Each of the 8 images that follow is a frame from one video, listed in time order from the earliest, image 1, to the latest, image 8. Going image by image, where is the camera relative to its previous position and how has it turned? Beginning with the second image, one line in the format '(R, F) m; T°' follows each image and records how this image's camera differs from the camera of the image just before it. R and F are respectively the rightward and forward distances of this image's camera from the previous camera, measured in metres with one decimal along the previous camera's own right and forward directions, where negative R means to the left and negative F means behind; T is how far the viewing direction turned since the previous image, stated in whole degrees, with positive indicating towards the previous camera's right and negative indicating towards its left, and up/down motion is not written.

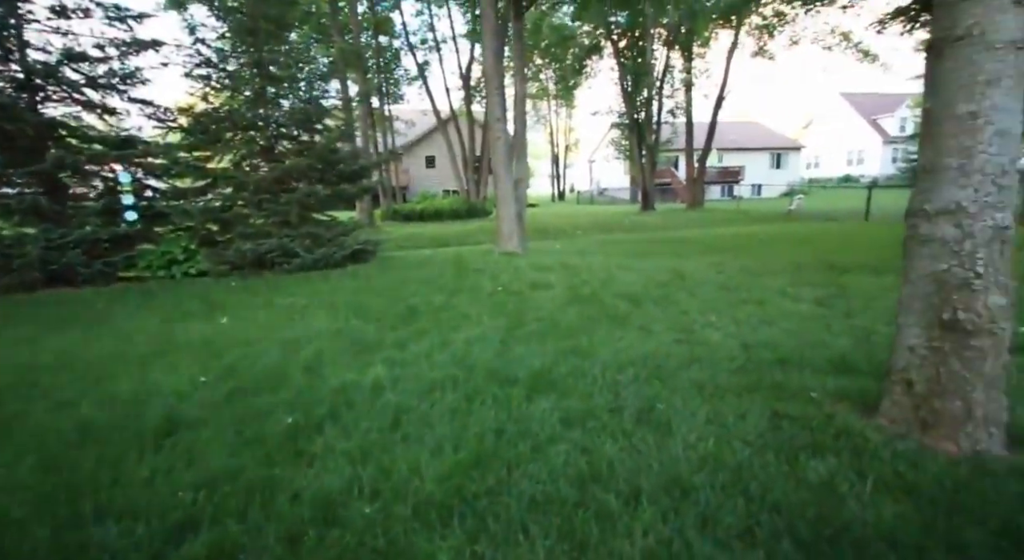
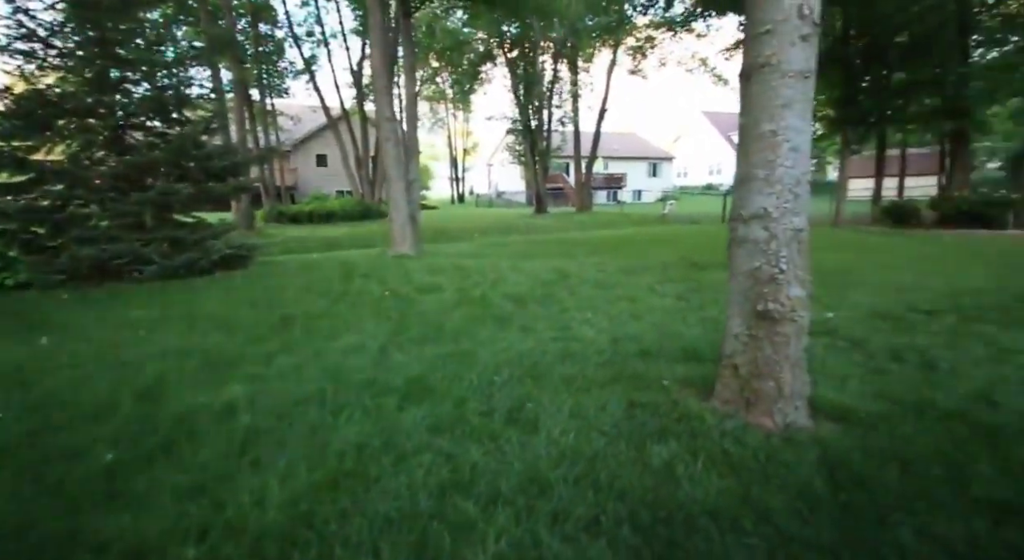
(+0.1, 0.0) m; +13°
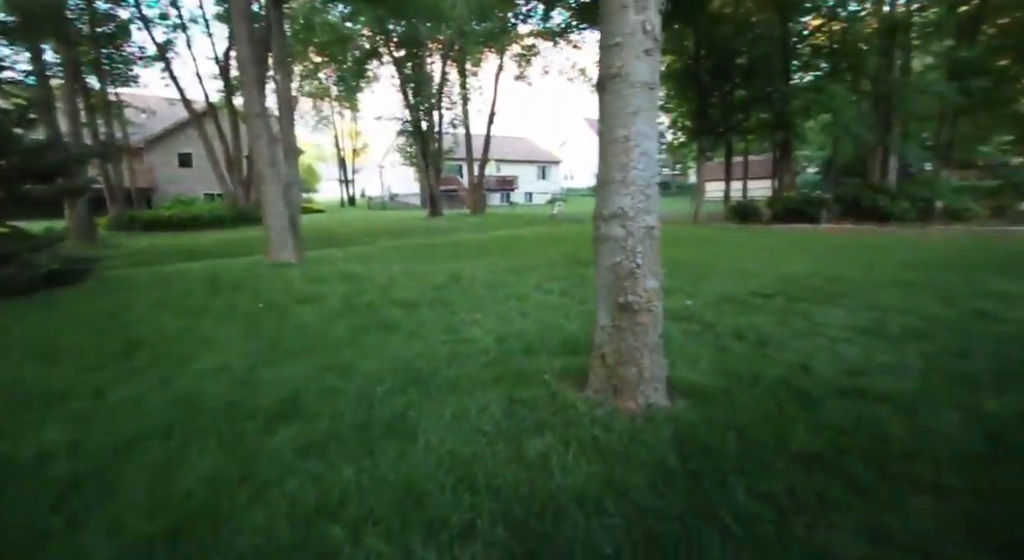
(+0.1, 0.0) m; +12°
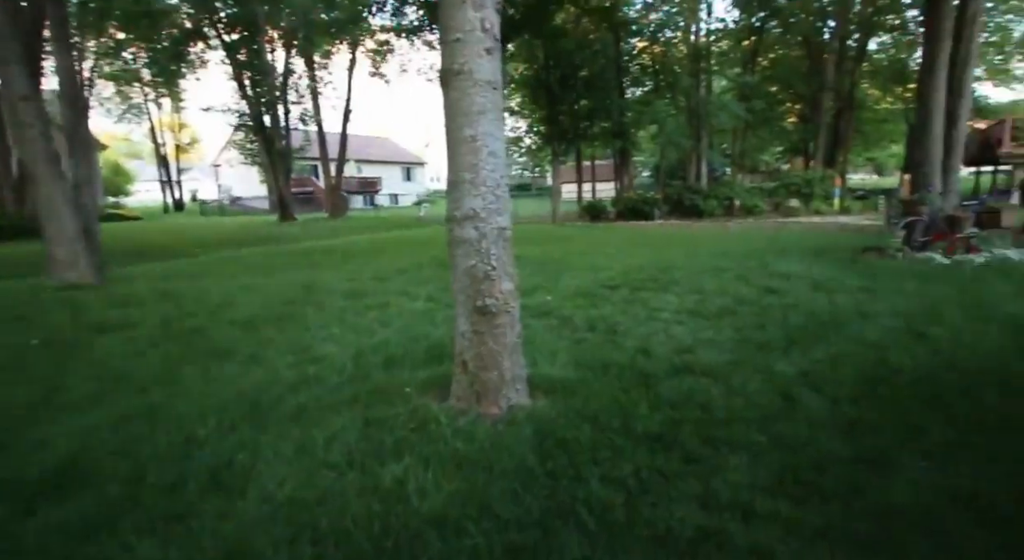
(+0.1, +0.1) m; +14°
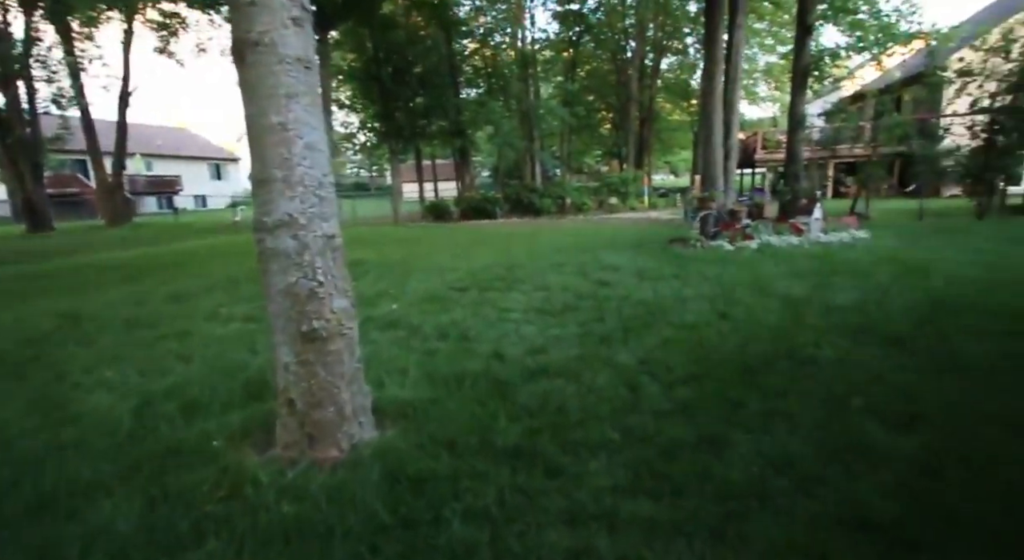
(0.0, +0.3) m; +16°
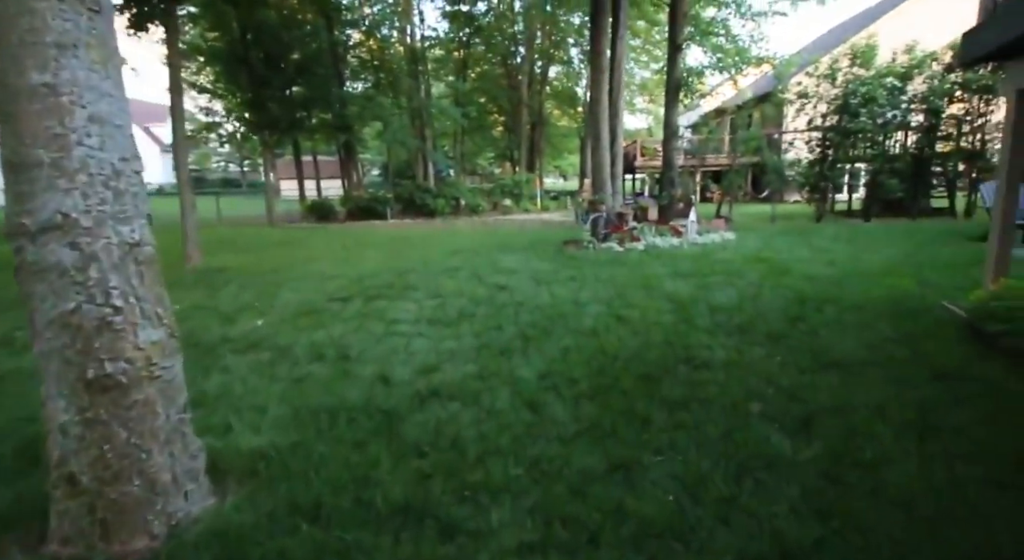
(0.0, +0.4) m; +11°
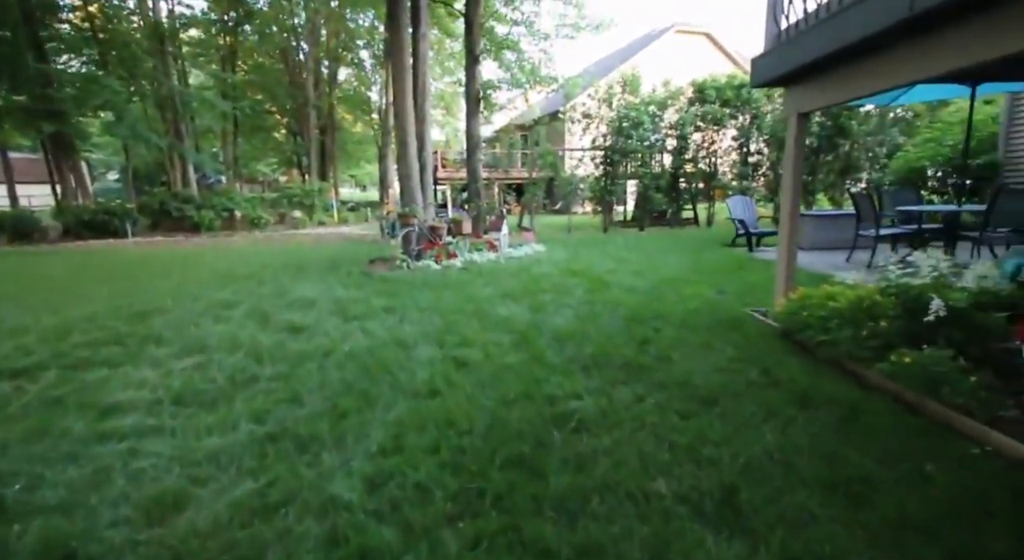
(0.0, +1.0) m; +21°
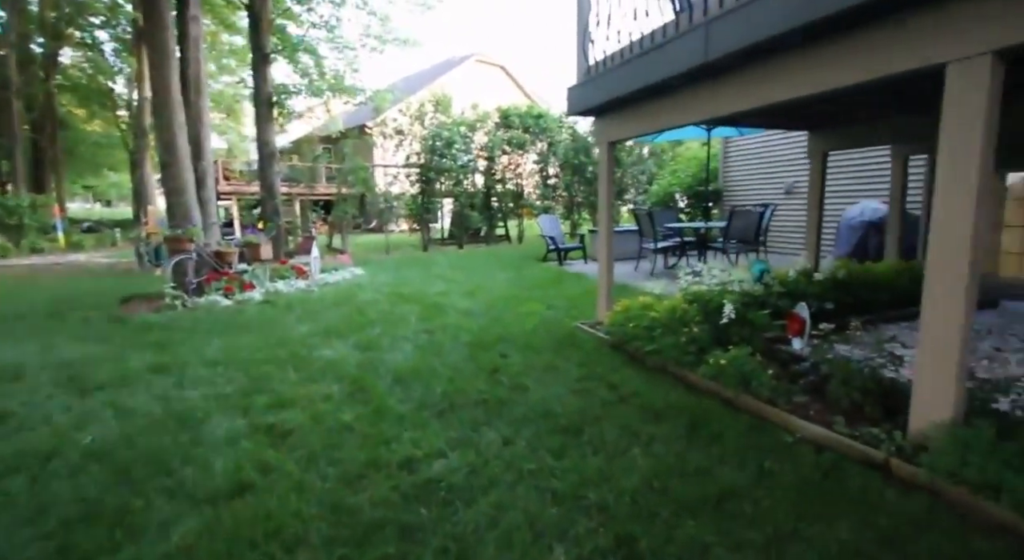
(-0.1, +0.5) m; +20°
